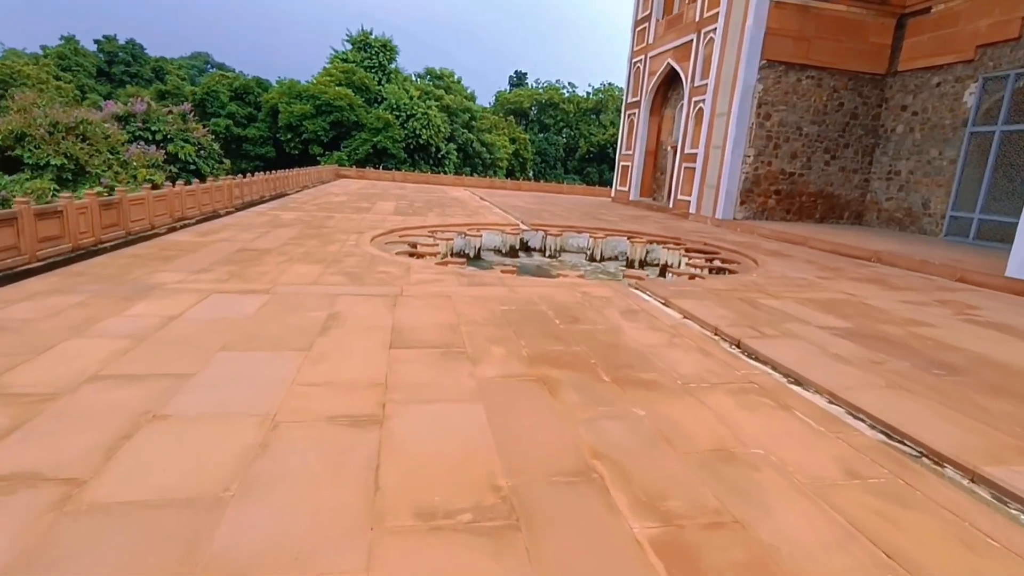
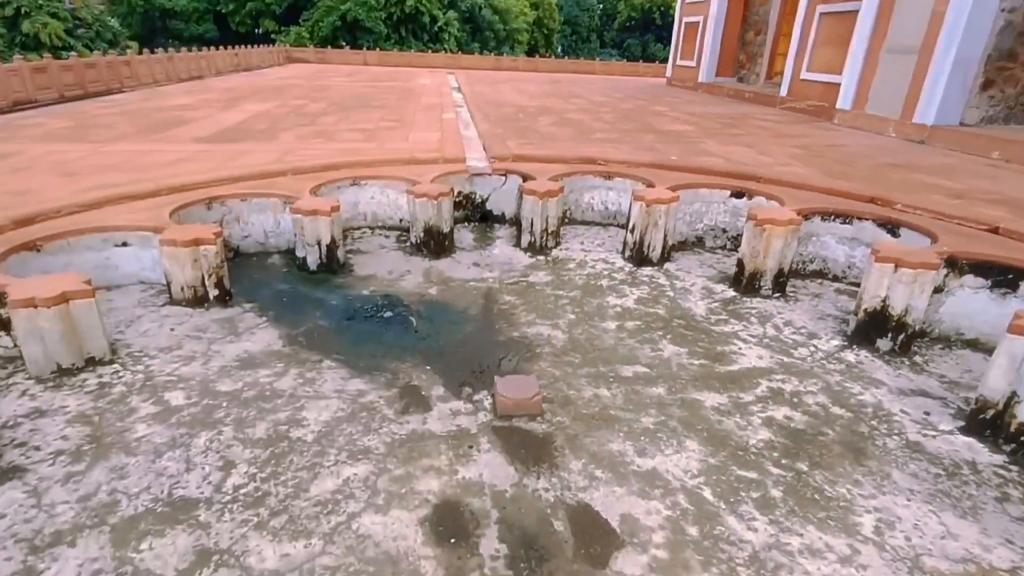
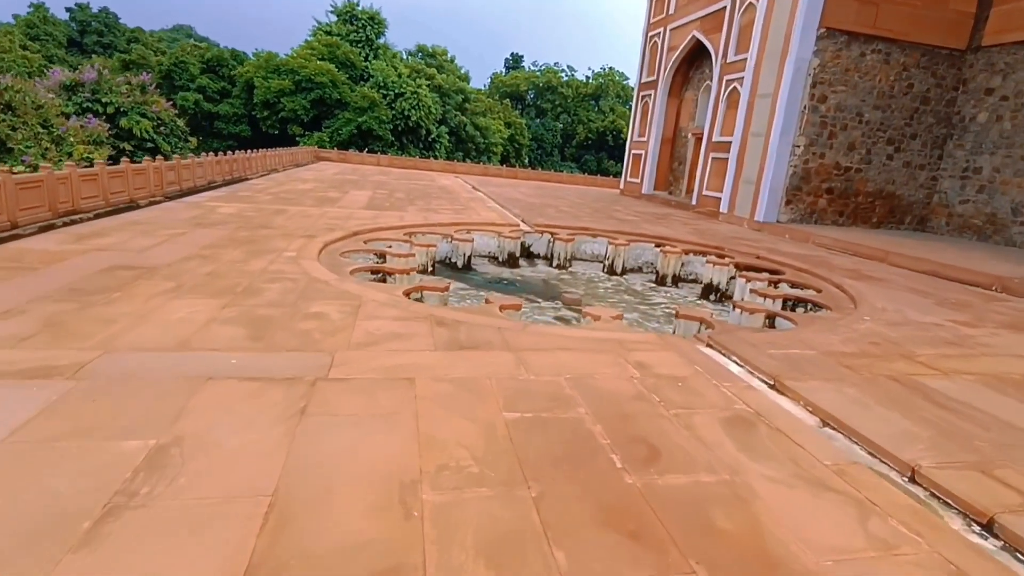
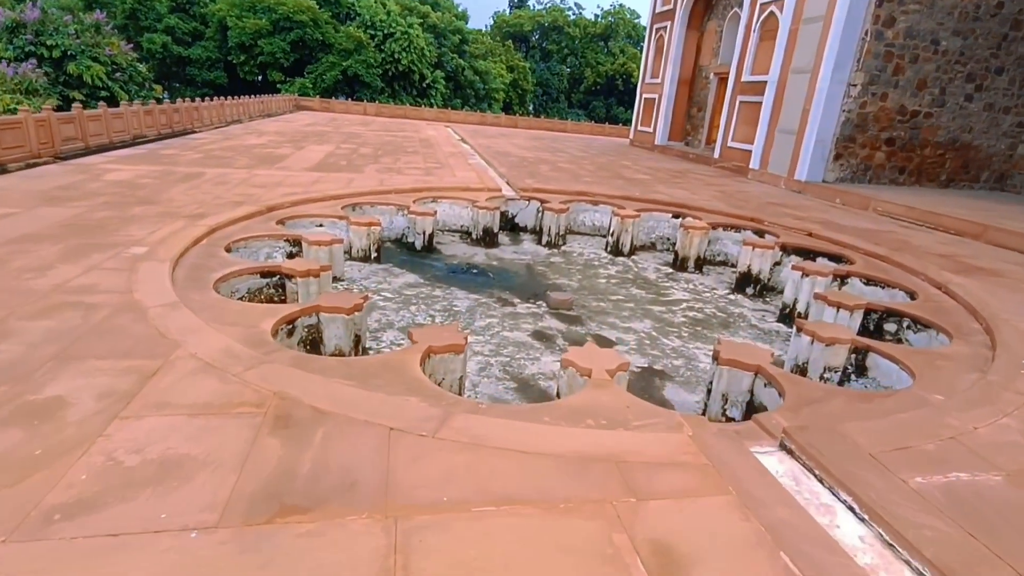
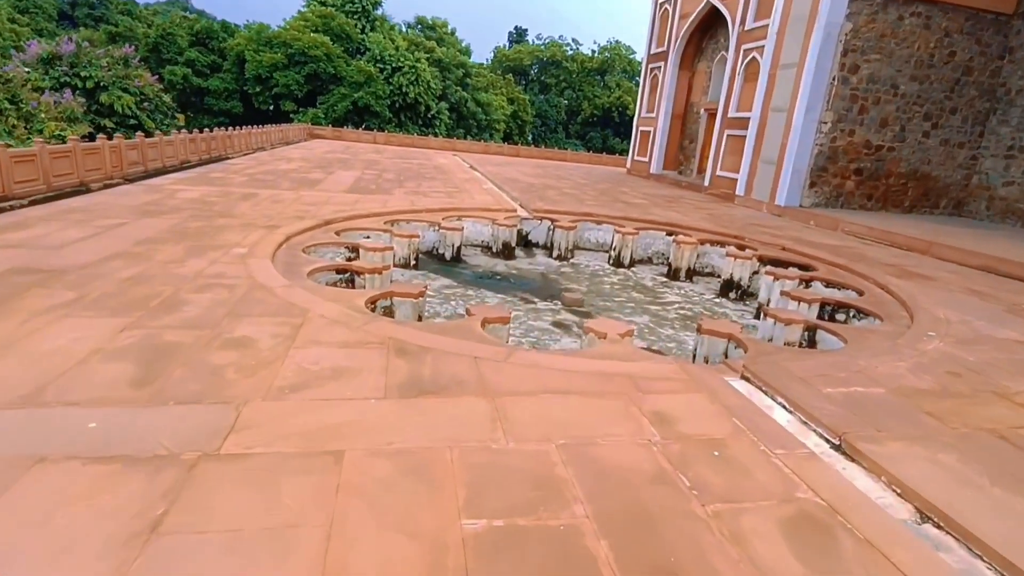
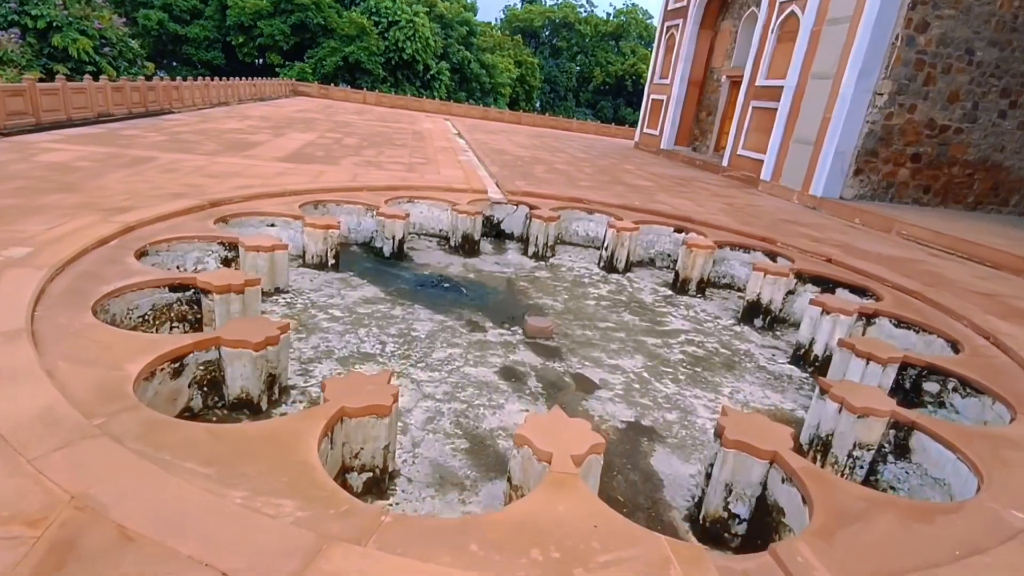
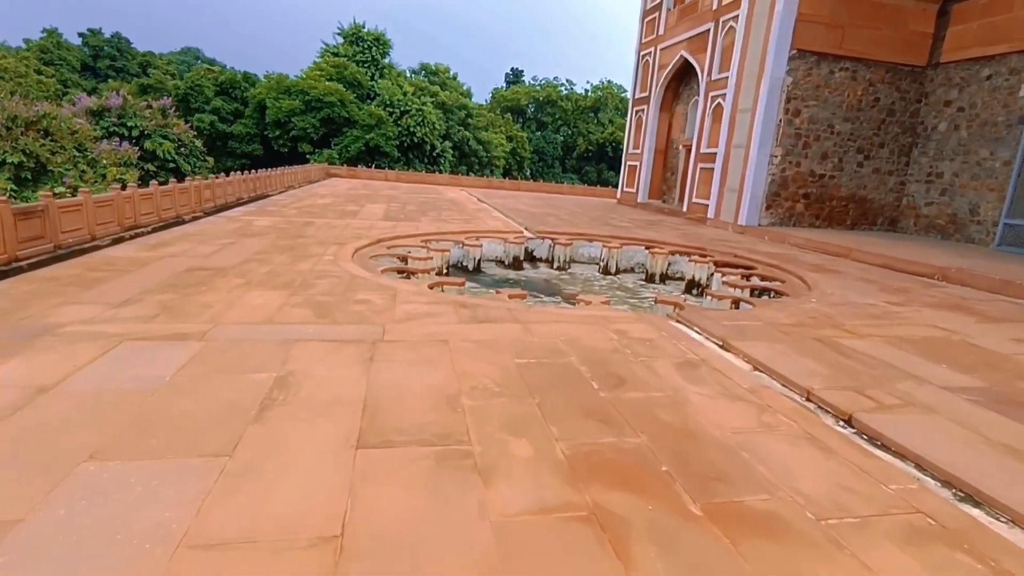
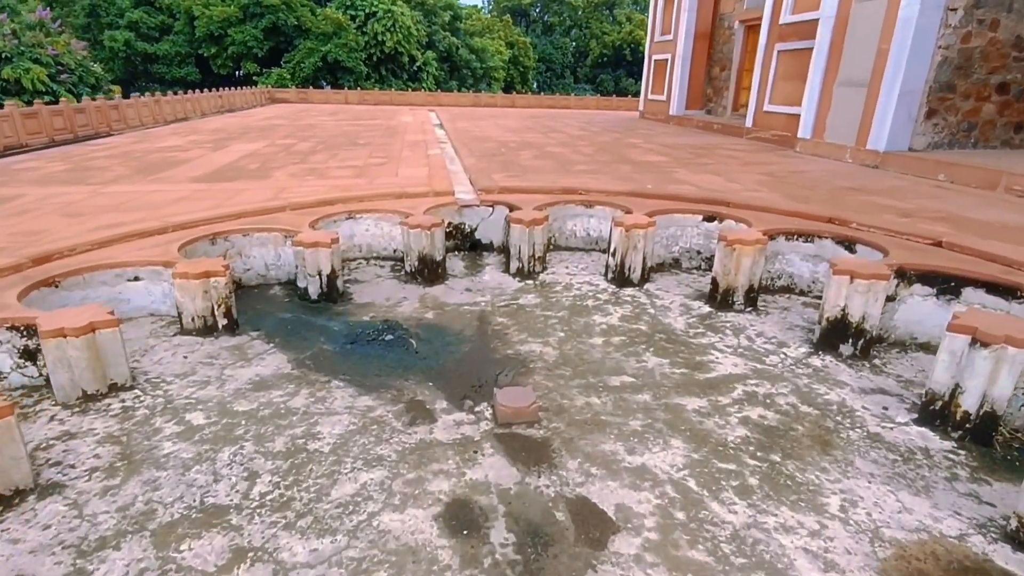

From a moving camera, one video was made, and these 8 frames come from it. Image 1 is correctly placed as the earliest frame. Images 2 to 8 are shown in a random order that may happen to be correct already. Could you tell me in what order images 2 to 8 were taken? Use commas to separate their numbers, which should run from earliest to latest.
7, 3, 5, 4, 6, 8, 2
